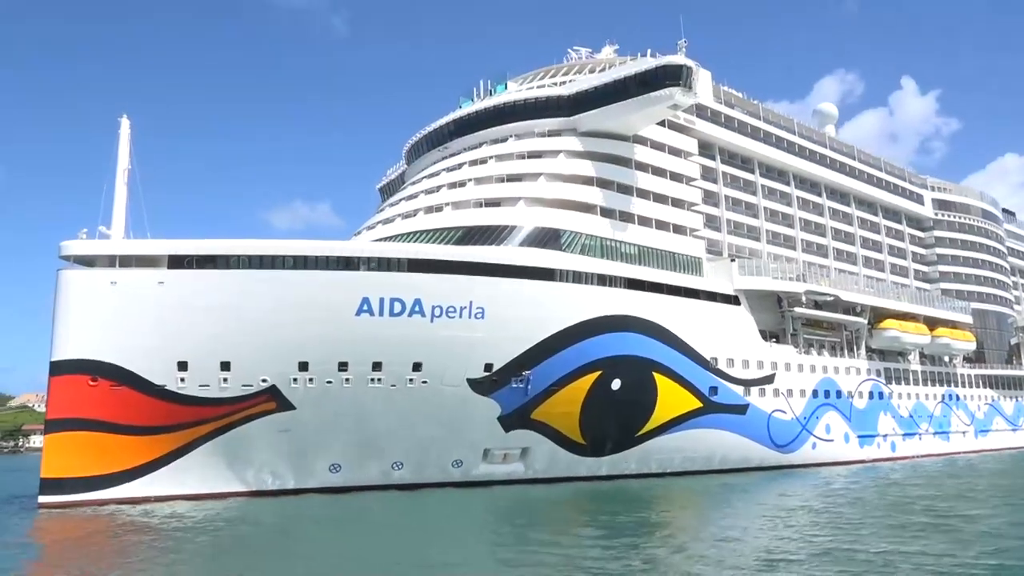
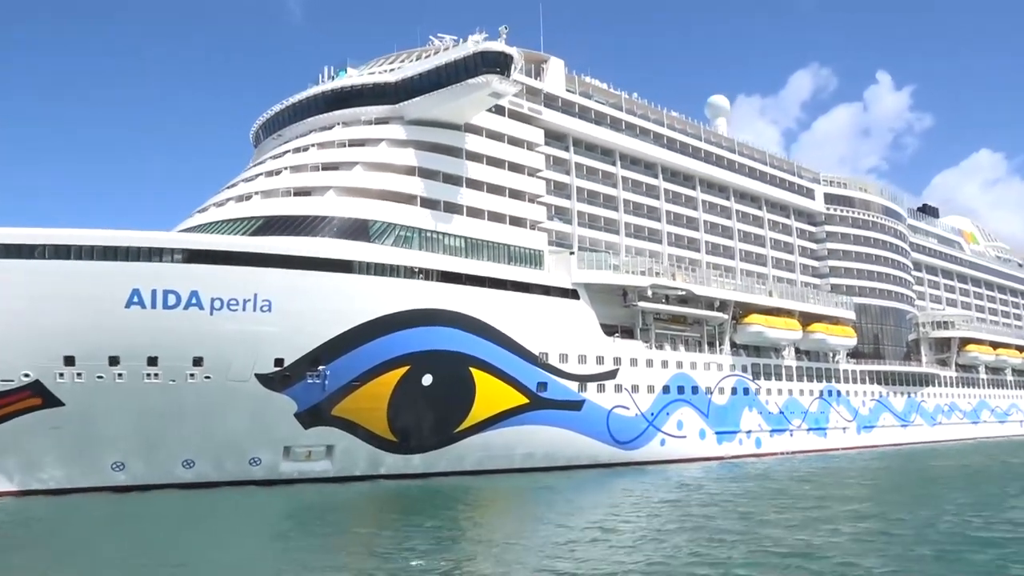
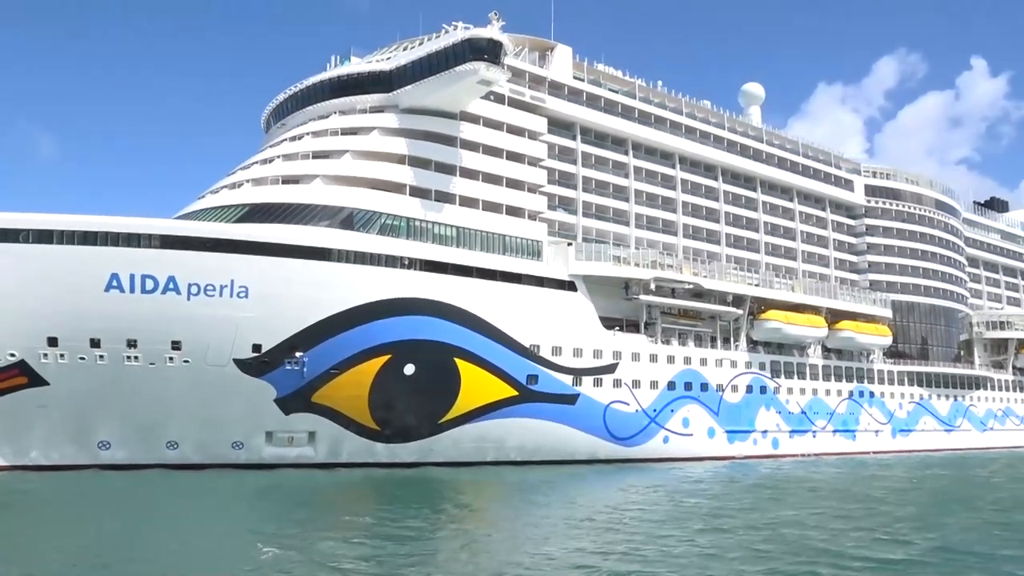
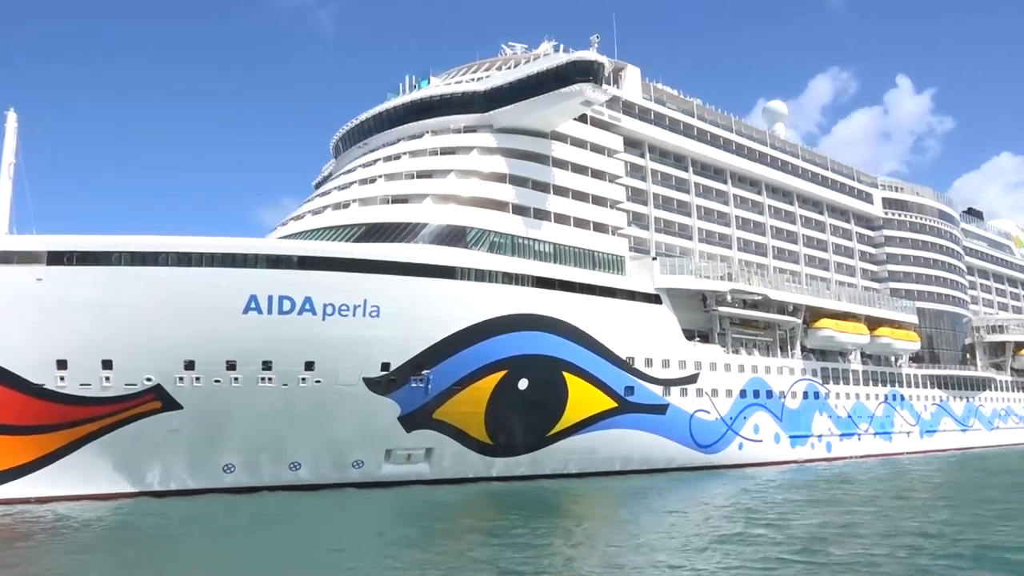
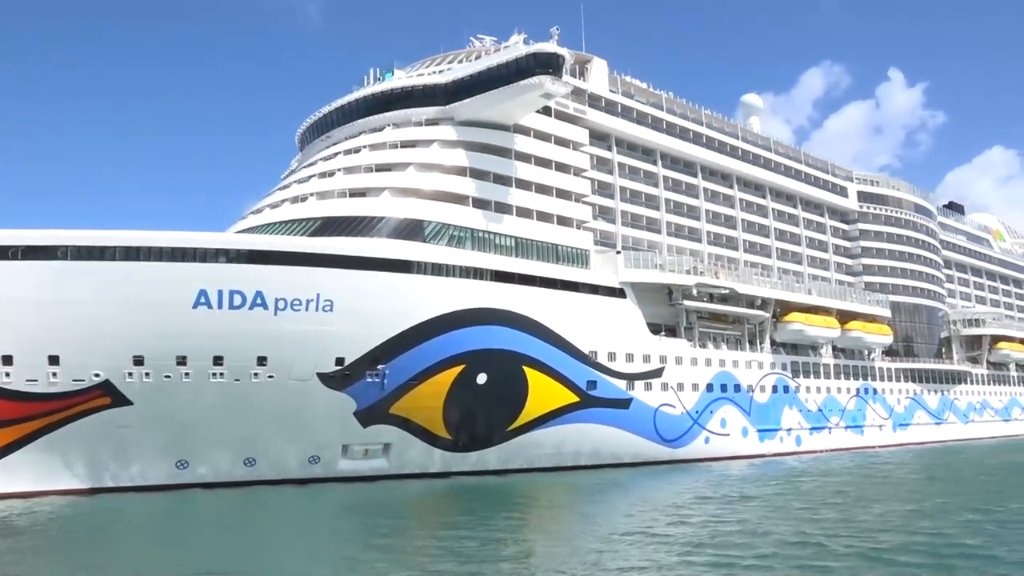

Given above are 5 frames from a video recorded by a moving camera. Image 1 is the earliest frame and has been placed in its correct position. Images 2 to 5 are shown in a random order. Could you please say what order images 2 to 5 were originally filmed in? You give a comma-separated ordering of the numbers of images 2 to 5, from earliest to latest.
4, 5, 2, 3
